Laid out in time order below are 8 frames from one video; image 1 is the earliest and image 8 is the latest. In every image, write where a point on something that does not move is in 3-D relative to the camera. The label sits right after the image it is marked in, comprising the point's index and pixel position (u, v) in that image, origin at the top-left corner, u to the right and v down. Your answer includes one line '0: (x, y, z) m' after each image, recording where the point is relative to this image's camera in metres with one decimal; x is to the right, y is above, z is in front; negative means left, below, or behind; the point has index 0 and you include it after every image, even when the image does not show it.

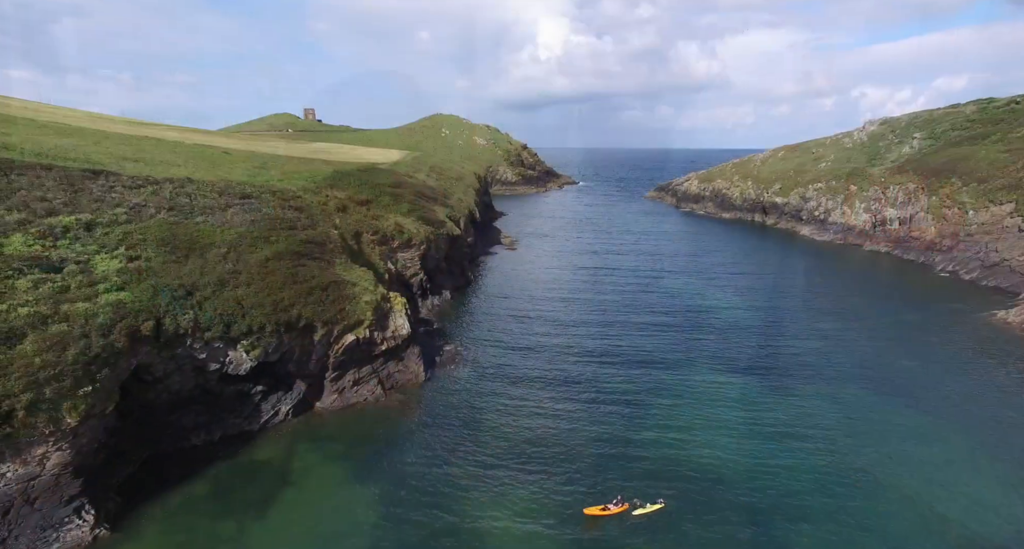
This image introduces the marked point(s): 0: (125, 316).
0: (-13.9, -1.5, +19.1) m
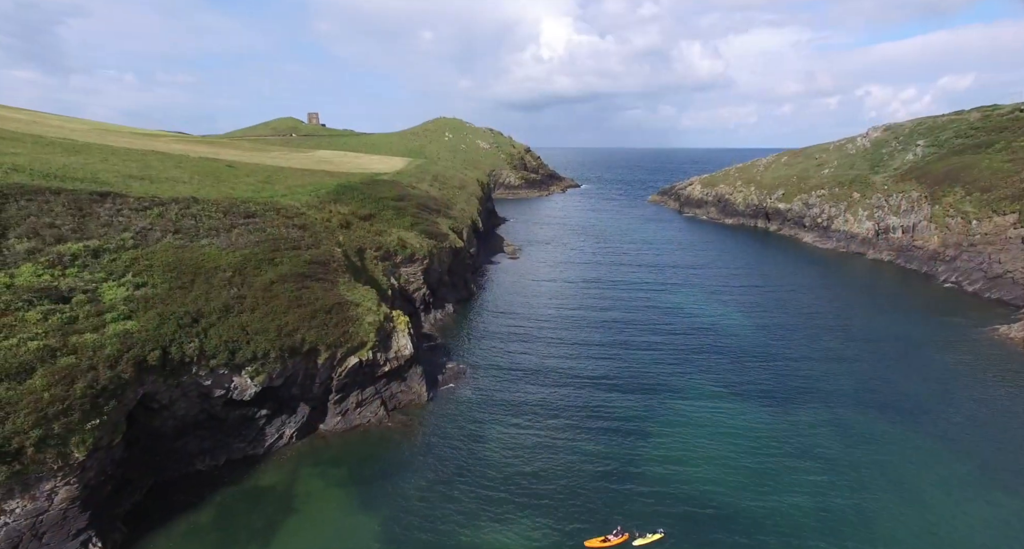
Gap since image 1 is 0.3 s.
0: (-13.8, -2.6, +19.3) m
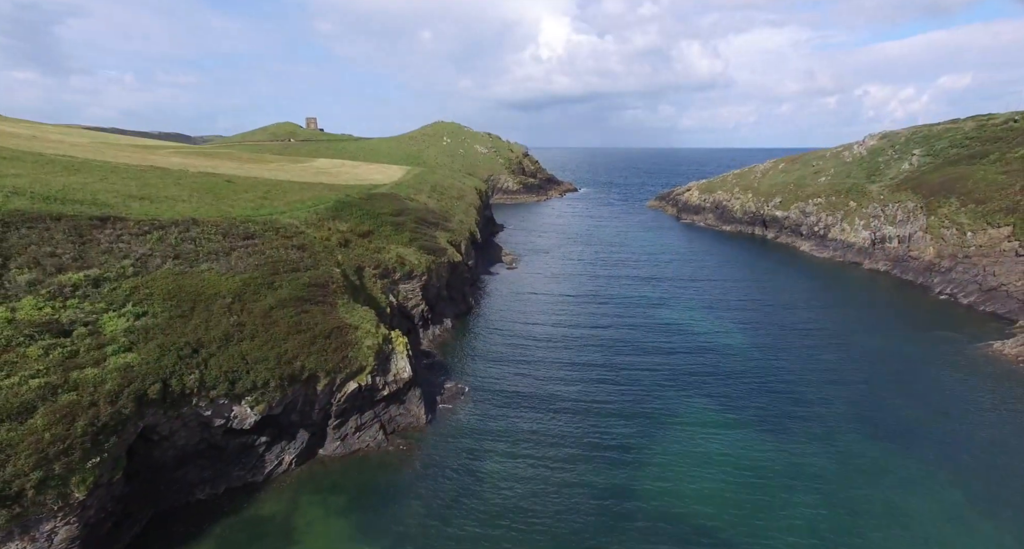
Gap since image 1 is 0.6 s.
0: (-13.9, -3.9, +19.5) m
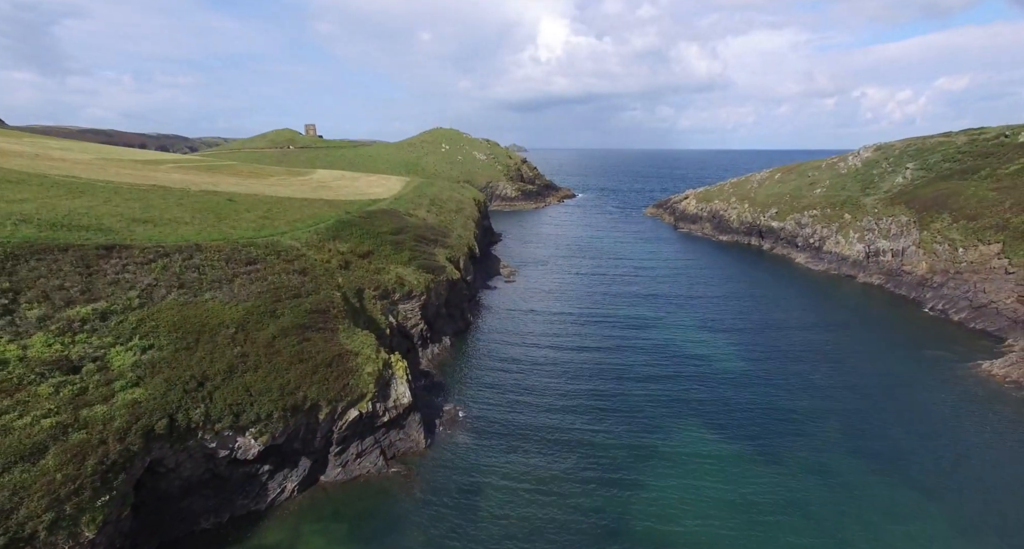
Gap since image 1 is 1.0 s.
0: (-14.0, -5.4, +20.1) m
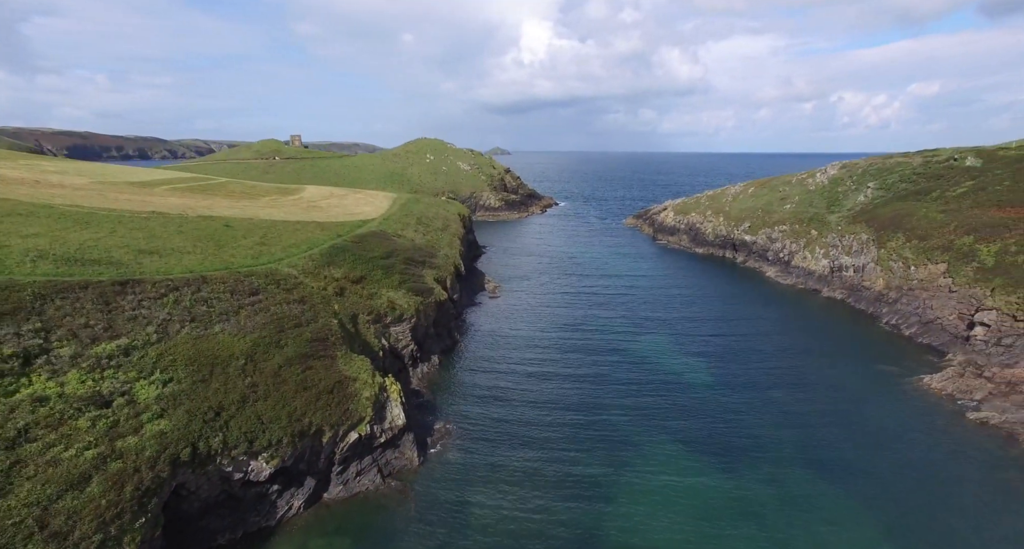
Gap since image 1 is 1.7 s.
0: (-14.6, -7.3, +22.5) m
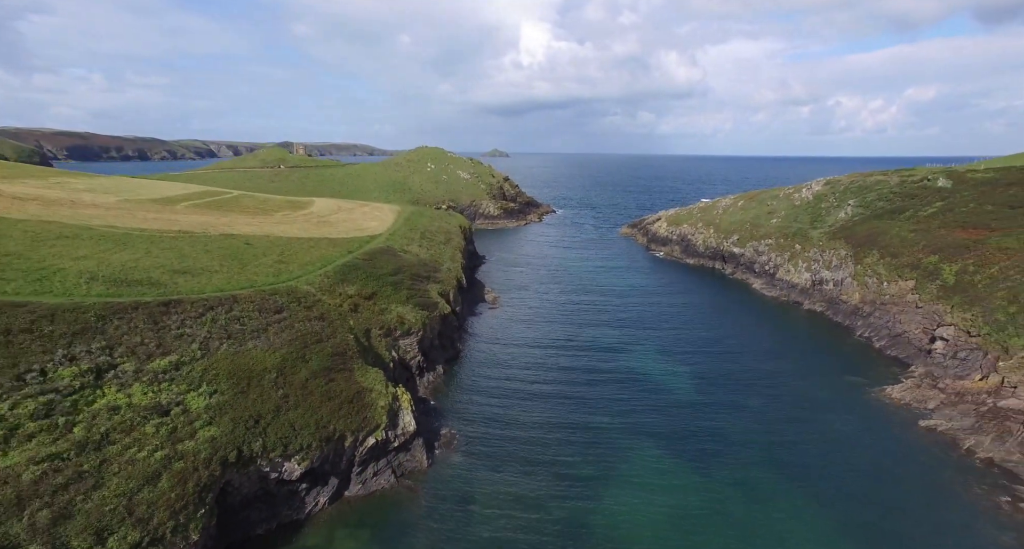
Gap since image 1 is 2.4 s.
0: (-14.7, -8.7, +26.5) m
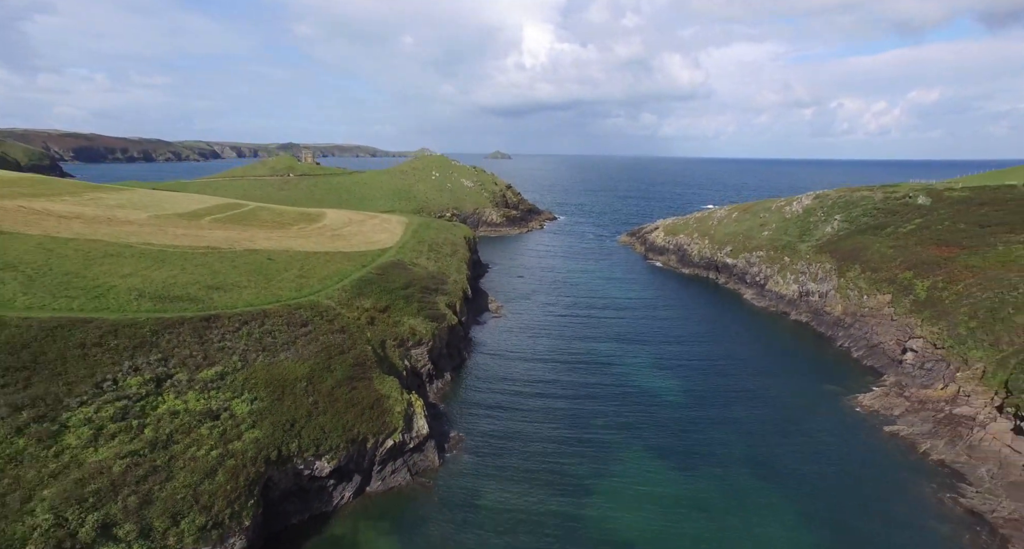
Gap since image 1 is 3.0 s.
0: (-14.5, -10.1, +30.7) m
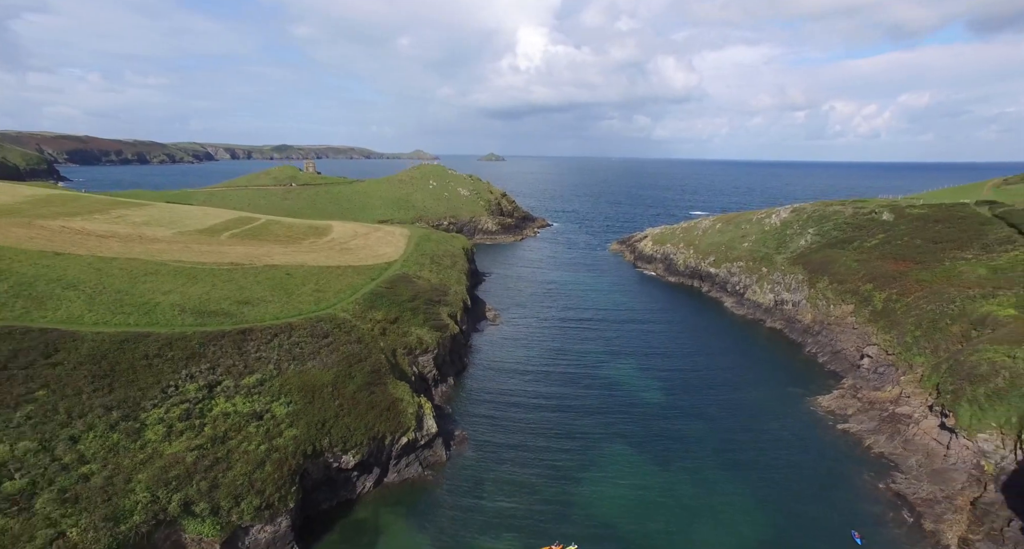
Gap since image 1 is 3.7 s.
0: (-14.6, -11.7, +36.4) m
